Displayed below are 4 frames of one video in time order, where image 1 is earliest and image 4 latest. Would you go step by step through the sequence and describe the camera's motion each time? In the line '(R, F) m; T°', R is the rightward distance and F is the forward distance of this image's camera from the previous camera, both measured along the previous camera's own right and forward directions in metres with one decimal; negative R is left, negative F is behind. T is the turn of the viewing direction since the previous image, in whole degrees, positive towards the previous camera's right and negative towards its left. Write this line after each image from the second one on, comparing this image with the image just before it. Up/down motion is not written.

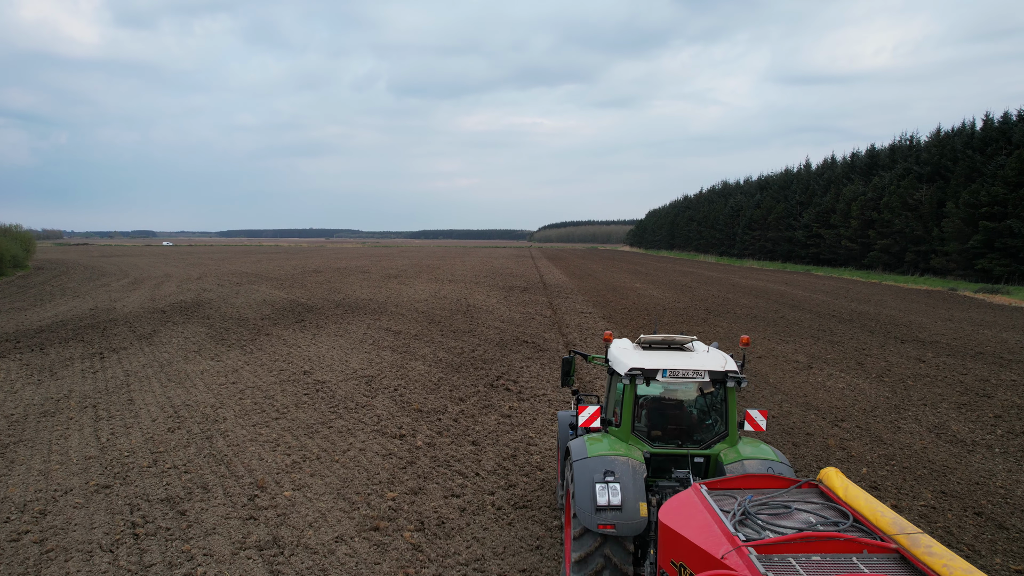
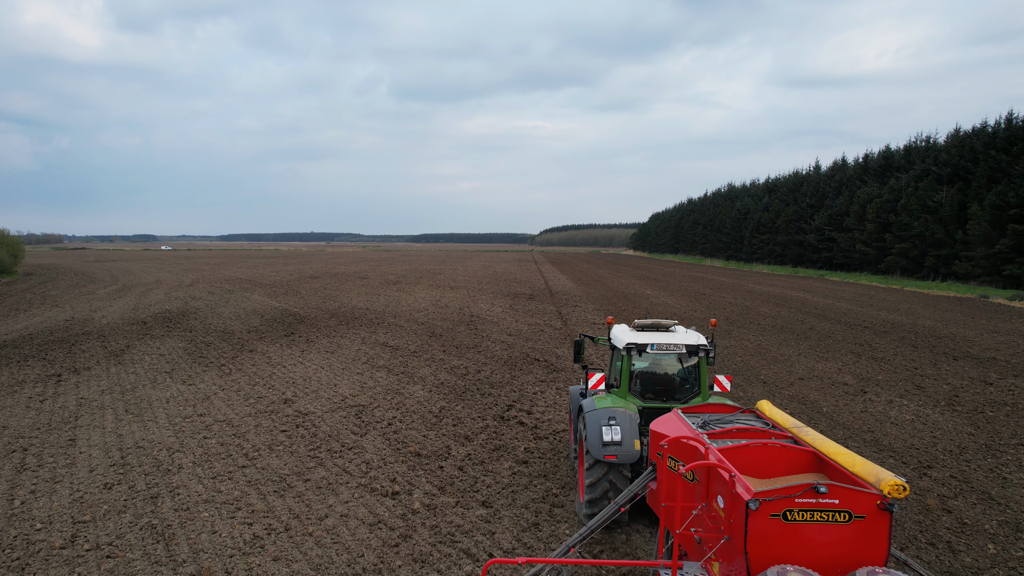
(-0.2, +1.4) m; 0°
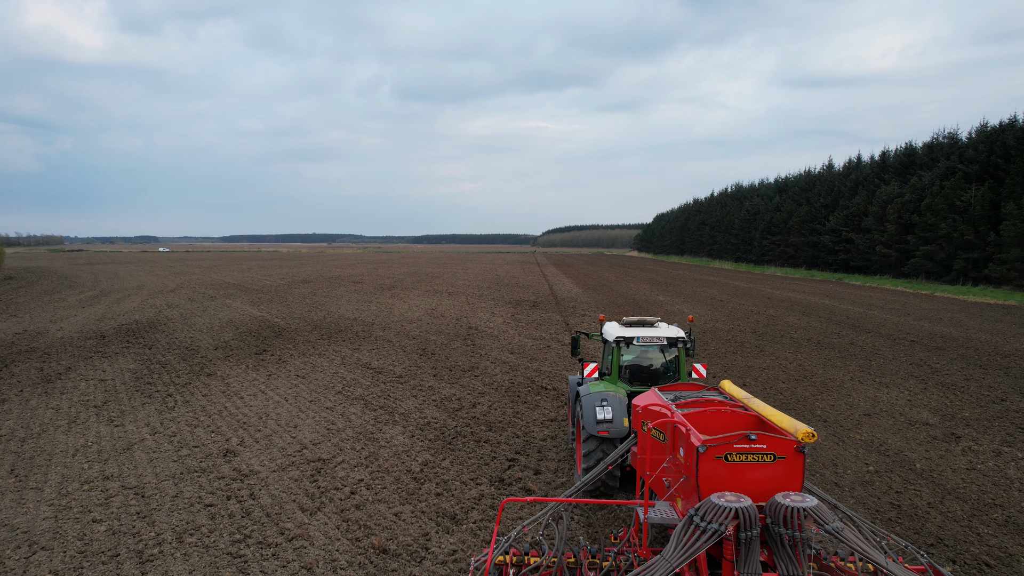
(0.0, +2.0) m; 0°
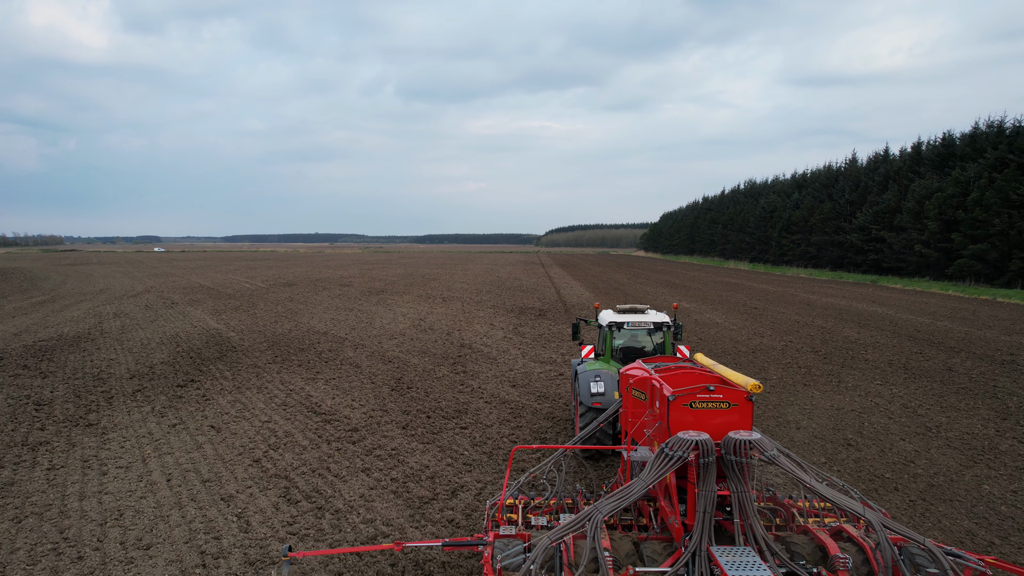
(0.0, +3.4) m; 0°
